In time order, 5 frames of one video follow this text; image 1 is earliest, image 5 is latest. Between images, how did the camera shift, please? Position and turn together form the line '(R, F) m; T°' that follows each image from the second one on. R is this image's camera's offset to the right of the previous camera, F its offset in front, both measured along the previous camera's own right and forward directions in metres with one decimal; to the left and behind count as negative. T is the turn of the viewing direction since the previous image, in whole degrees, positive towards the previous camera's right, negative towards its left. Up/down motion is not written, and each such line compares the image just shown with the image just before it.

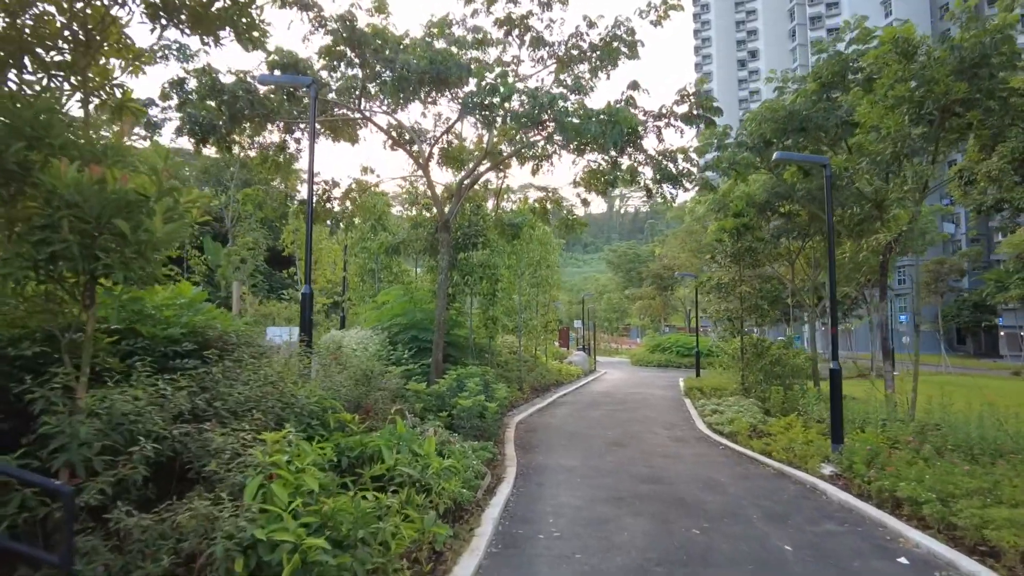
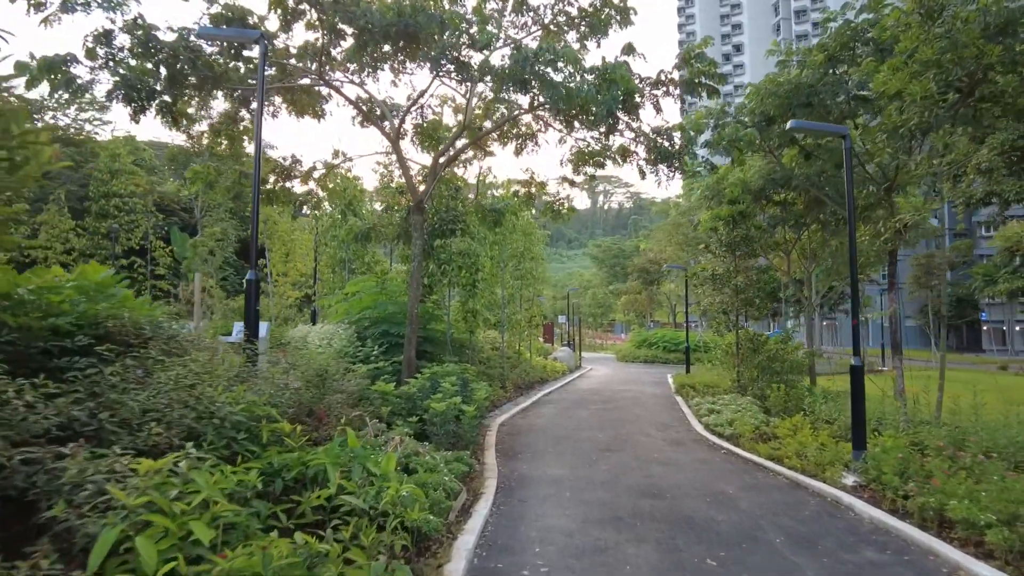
(+0.1, +1.1) m; +1°
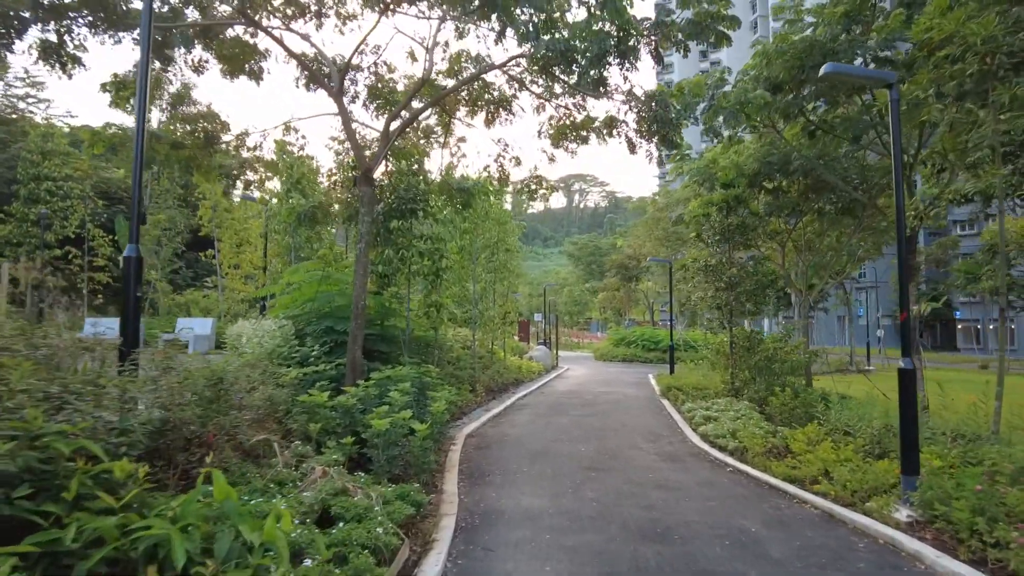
(+0.1, +1.7) m; +2°
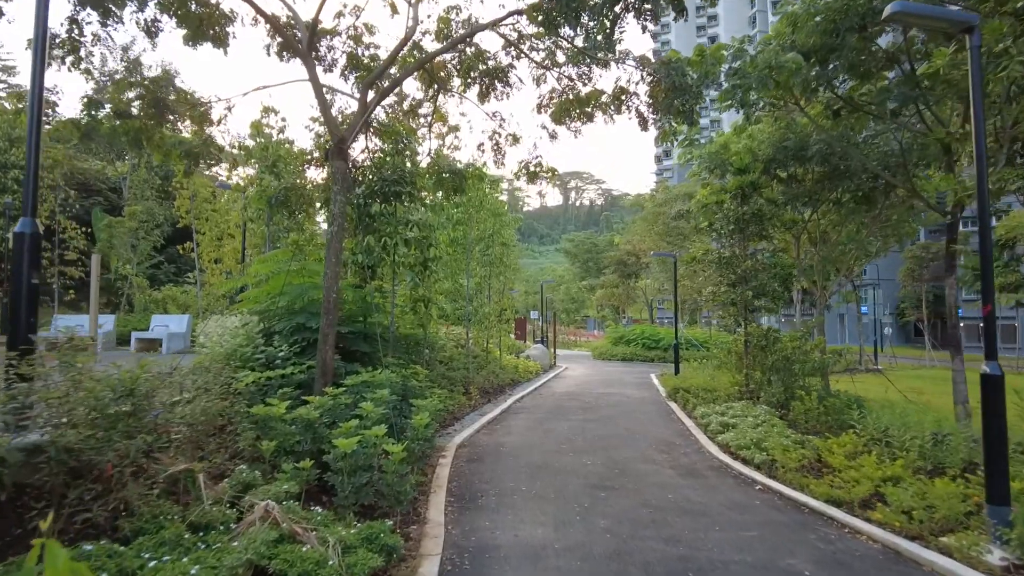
(0.0, +1.2) m; 0°
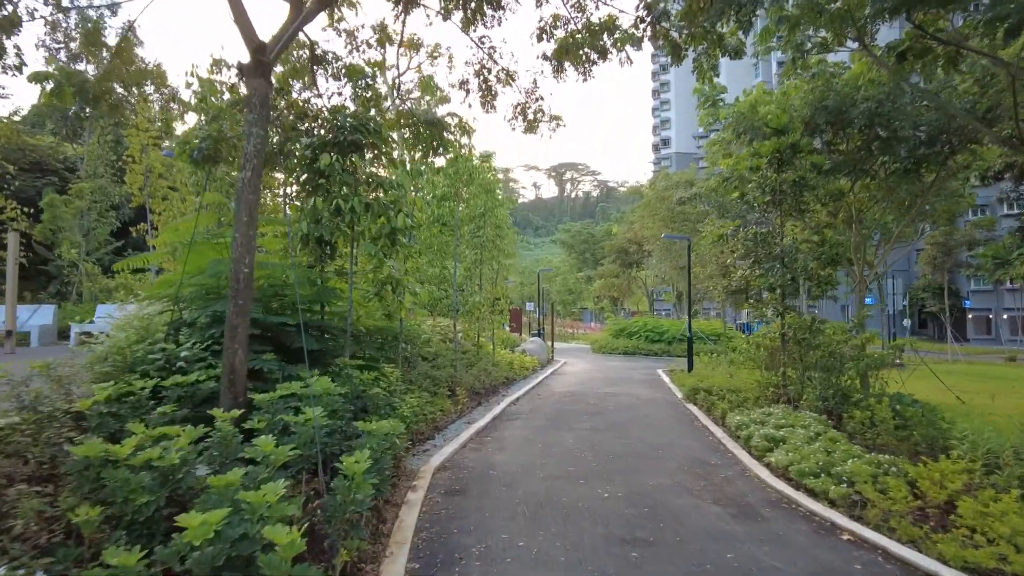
(0.0, +2.2) m; 0°
